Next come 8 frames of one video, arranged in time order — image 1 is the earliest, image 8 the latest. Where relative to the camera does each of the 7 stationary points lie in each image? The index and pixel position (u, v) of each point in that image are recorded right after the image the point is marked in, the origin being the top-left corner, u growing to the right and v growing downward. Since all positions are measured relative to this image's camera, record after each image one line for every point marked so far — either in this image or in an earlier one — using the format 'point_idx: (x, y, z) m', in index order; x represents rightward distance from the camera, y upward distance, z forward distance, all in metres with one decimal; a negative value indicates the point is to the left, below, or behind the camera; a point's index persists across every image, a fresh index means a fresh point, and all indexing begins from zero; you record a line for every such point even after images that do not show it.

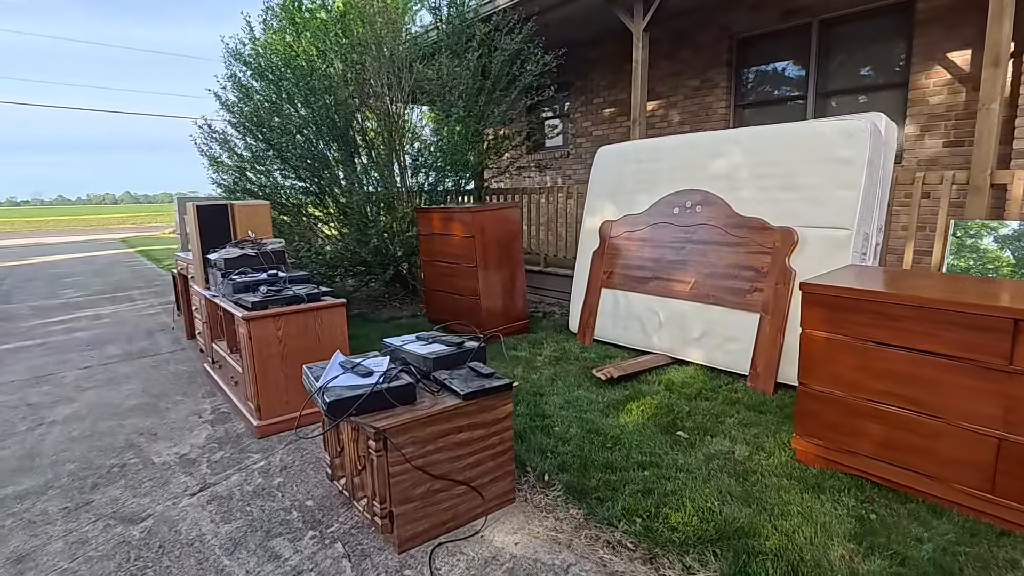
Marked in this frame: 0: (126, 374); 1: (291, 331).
0: (-2.9, -0.6, +4.2) m
1: (-1.2, -0.2, +3.0) m
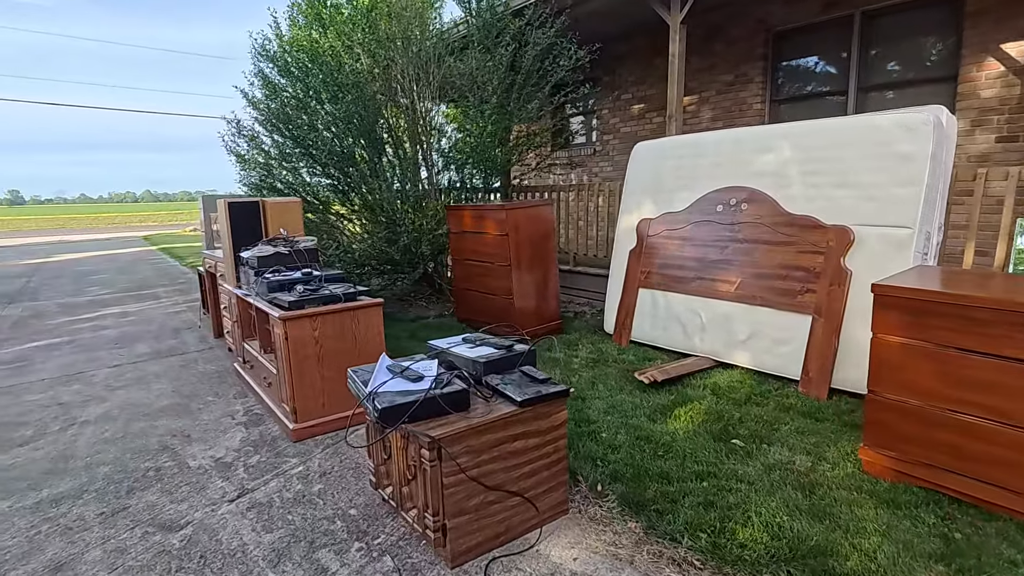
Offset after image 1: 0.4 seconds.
0: (-2.6, -0.6, +4.2) m
1: (-0.9, -0.2, +2.9) m
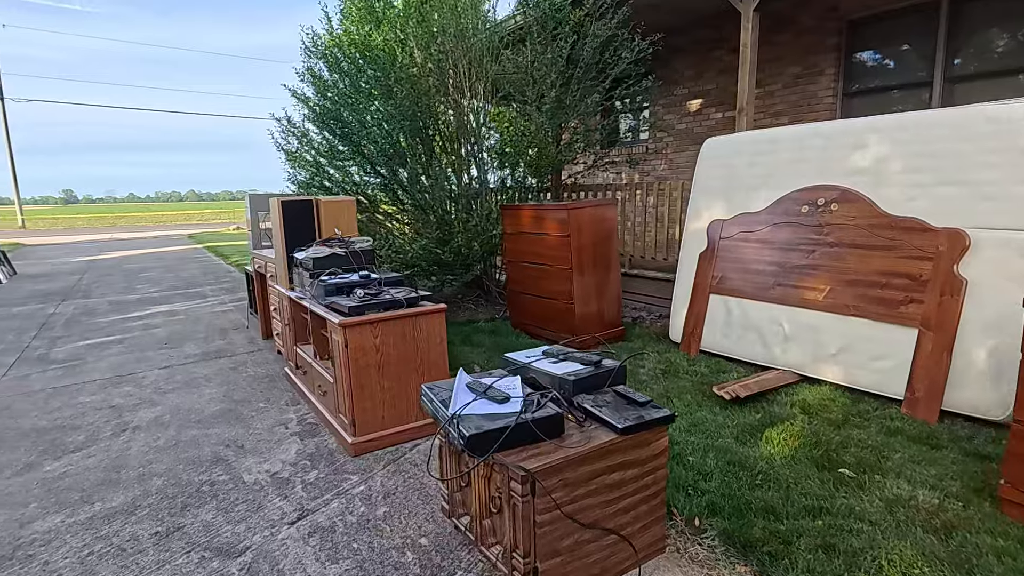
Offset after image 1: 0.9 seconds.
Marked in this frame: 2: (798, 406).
0: (-2.2, -0.6, +4.1) m
1: (-0.6, -0.3, +2.7) m
2: (+1.6, -0.6, +3.1) m
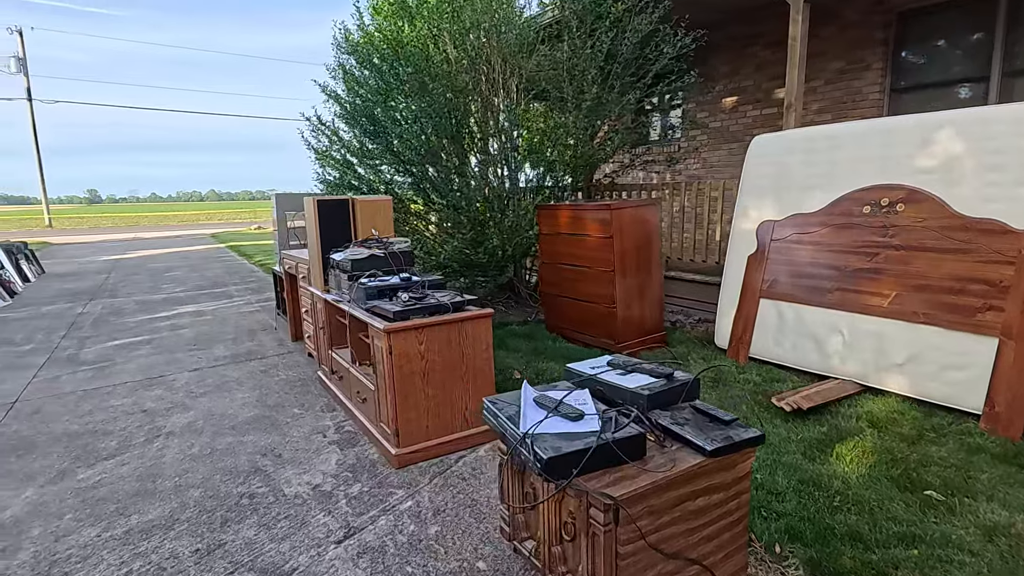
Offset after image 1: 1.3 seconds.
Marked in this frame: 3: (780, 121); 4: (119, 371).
0: (-1.9, -0.6, +4.0) m
1: (-0.4, -0.3, +2.6) m
2: (+1.8, -0.7, +2.9) m
3: (+3.0, +1.8, +6.3) m
4: (-2.9, -0.6, +4.3) m
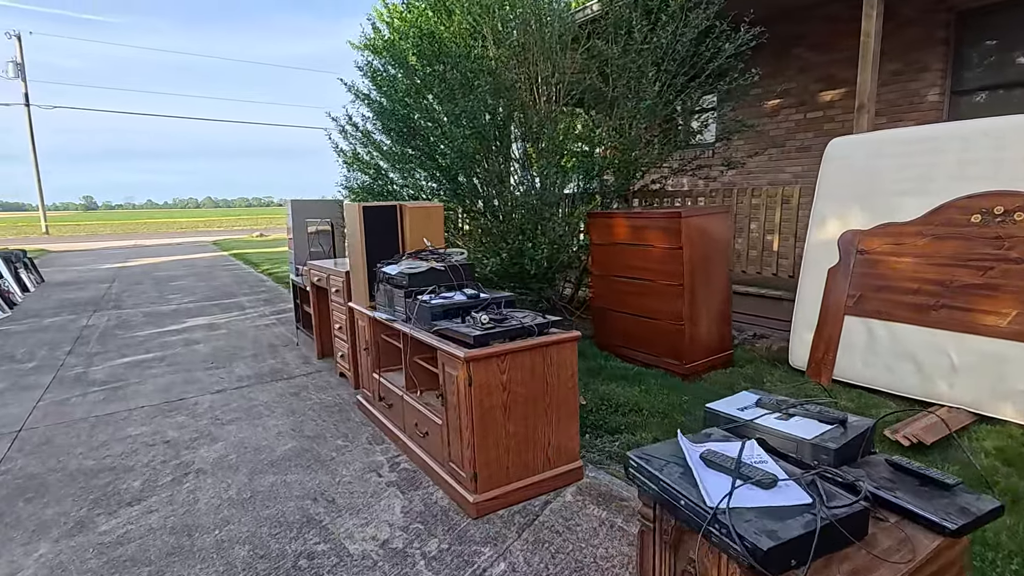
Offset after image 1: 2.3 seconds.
0: (-1.5, -0.7, +3.6) m
1: (0.0, -0.3, +2.3) m
2: (+2.2, -0.8, +2.6) m
3: (+3.3, +1.7, +6.0) m
4: (-2.6, -0.7, +3.9) m
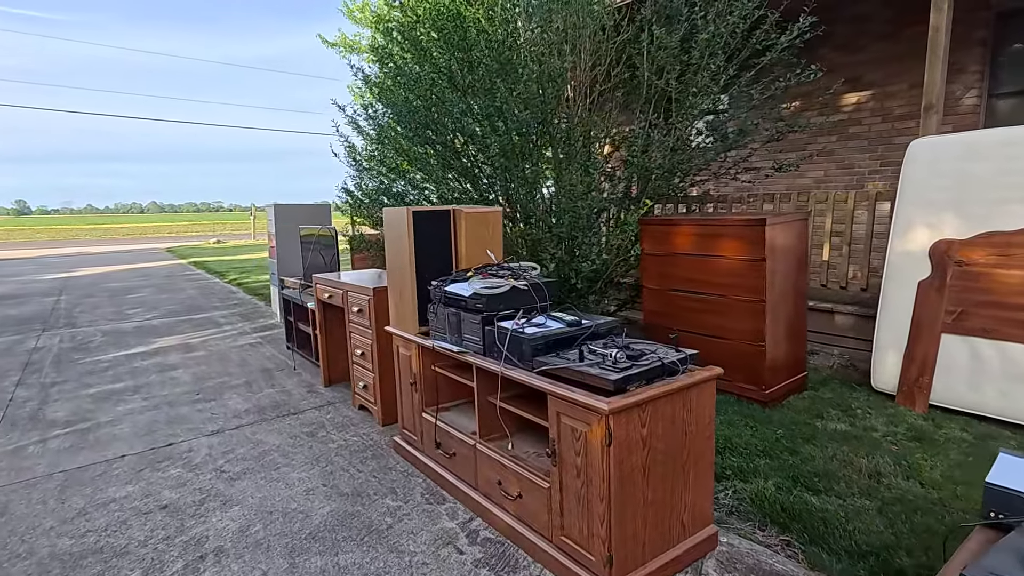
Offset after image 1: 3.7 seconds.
0: (-1.2, -0.8, +3.0) m
1: (+0.5, -0.4, +1.8) m
2: (+2.6, -0.8, +2.2) m
3: (+3.4, +1.6, +5.7) m
4: (-2.3, -0.8, +3.2) m
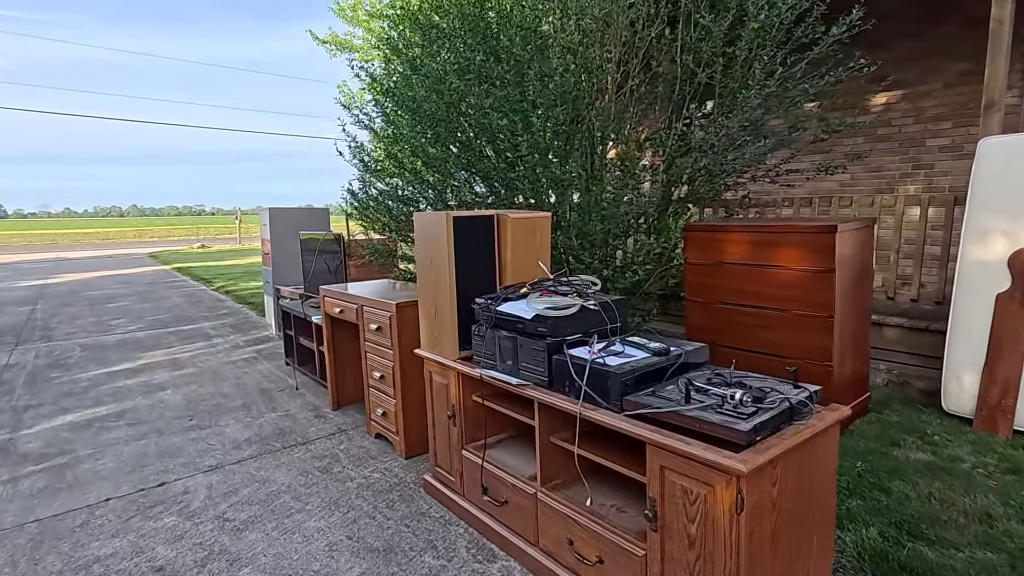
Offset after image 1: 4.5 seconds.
0: (-1.0, -0.9, +2.6) m
1: (+0.7, -0.5, +1.4) m
2: (+2.8, -0.9, +1.9) m
3: (+3.6, +1.5, +5.5) m
4: (-2.1, -0.9, +2.8) m
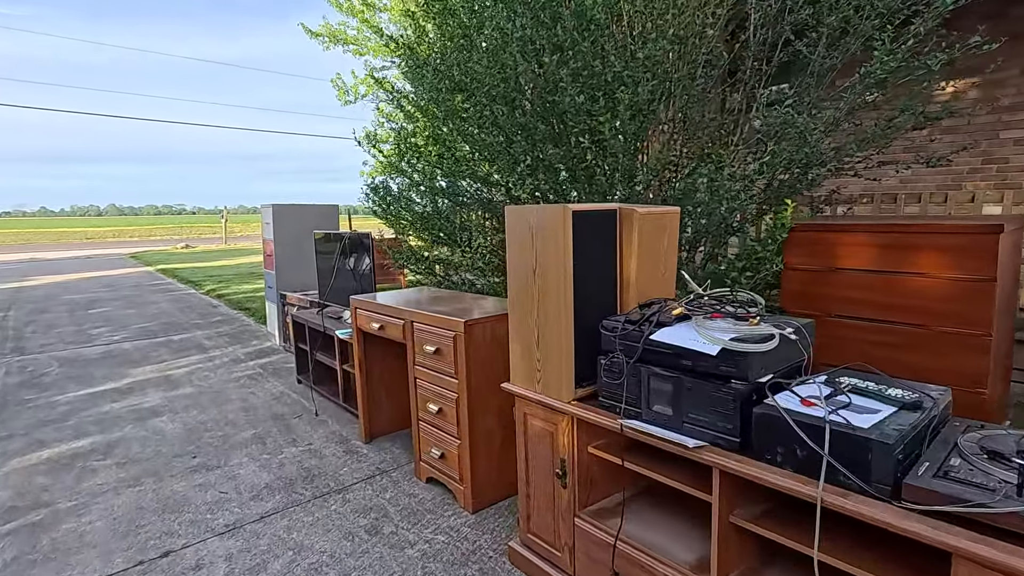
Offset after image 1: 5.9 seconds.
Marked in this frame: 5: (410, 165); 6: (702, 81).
0: (-0.6, -1.0, +2.0) m
1: (+1.1, -0.5, +0.9) m
2: (+3.2, -0.9, +1.5) m
3: (+3.9, +1.5, +5.0) m
4: (-1.7, -1.0, +2.2) m
5: (-0.7, +0.8, +3.9) m
6: (+1.0, +1.2, +3.3) m
